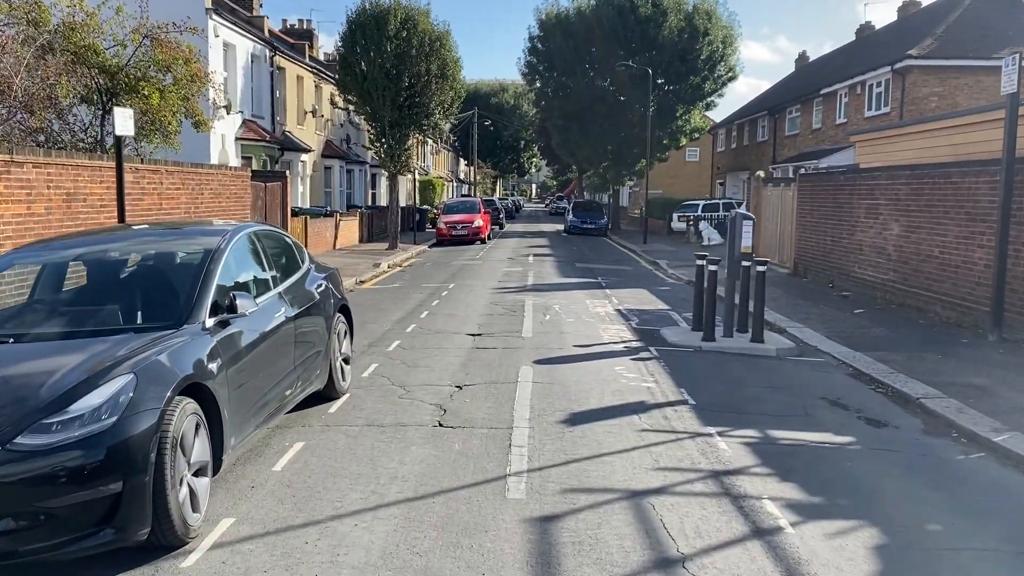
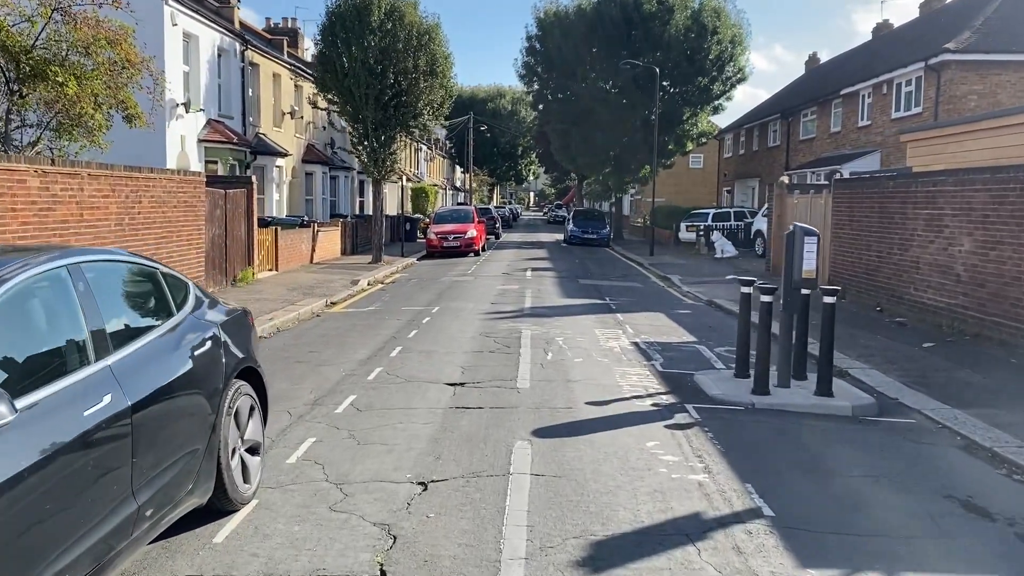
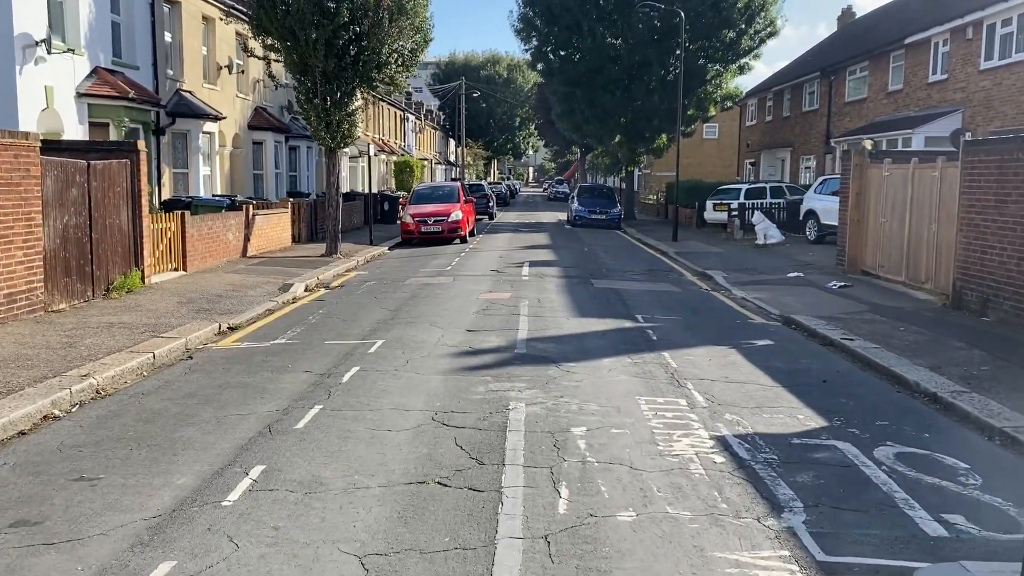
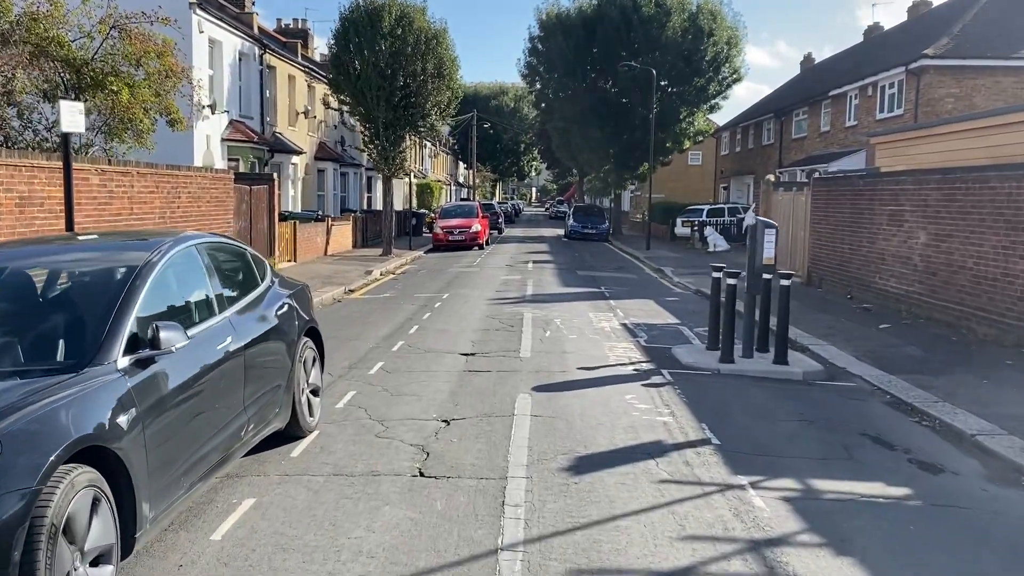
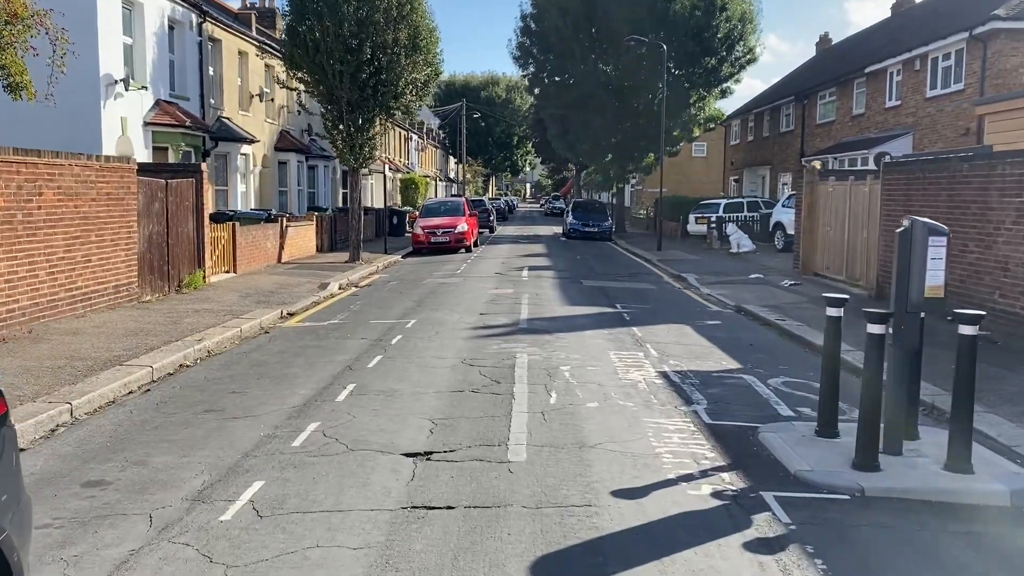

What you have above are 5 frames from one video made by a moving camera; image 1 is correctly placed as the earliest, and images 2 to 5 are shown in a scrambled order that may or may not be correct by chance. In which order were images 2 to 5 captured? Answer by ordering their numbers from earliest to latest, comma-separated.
4, 2, 5, 3
